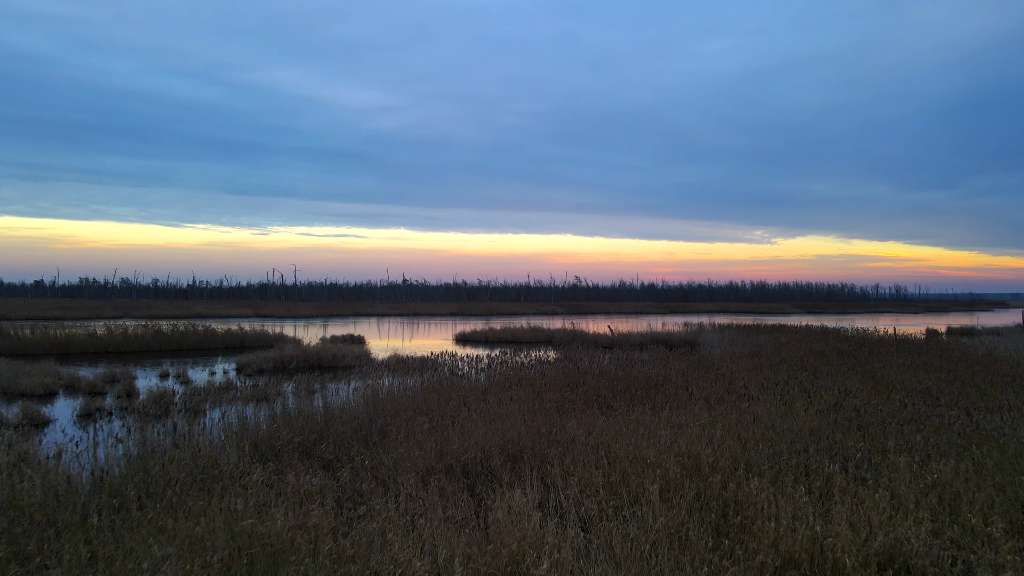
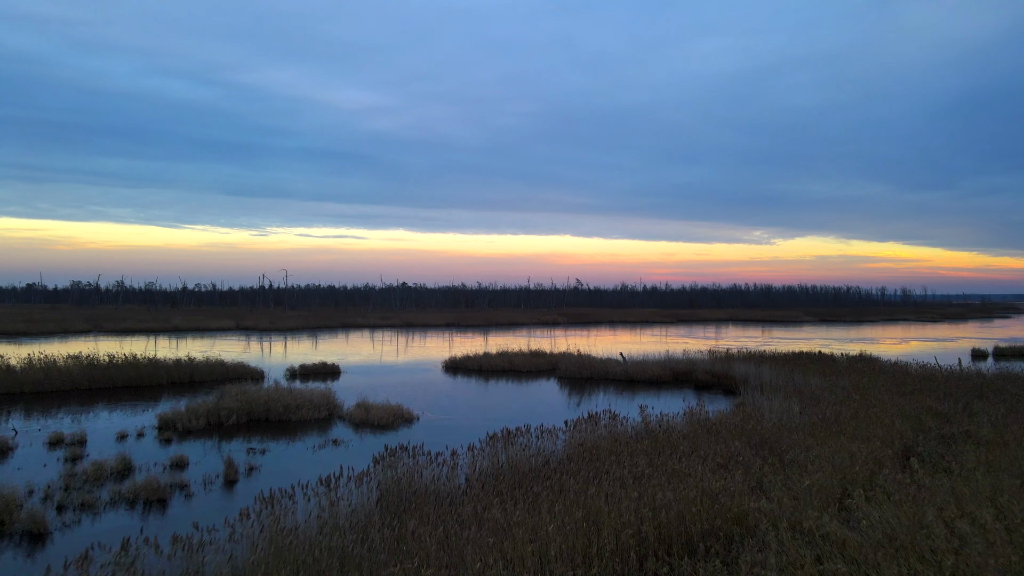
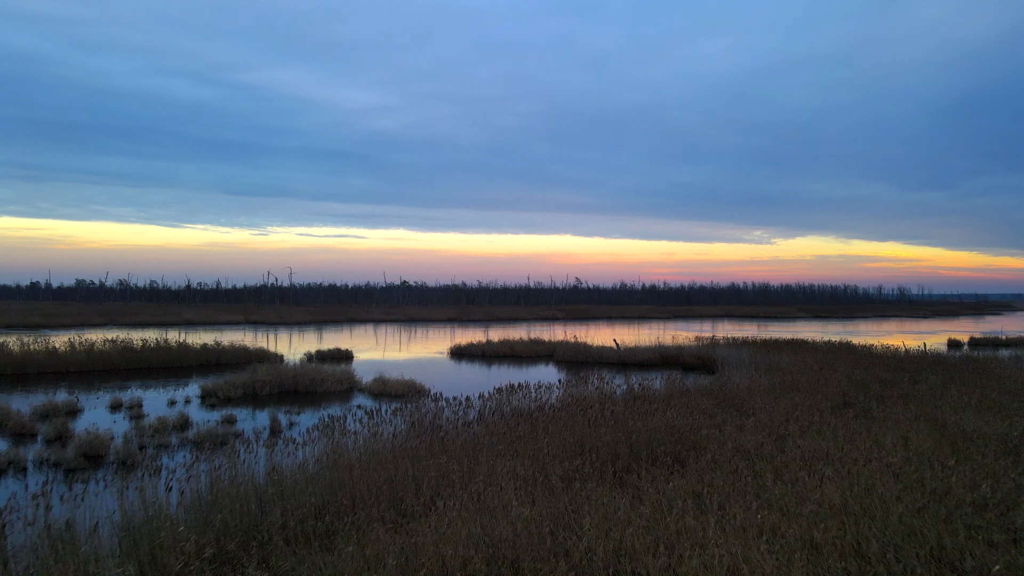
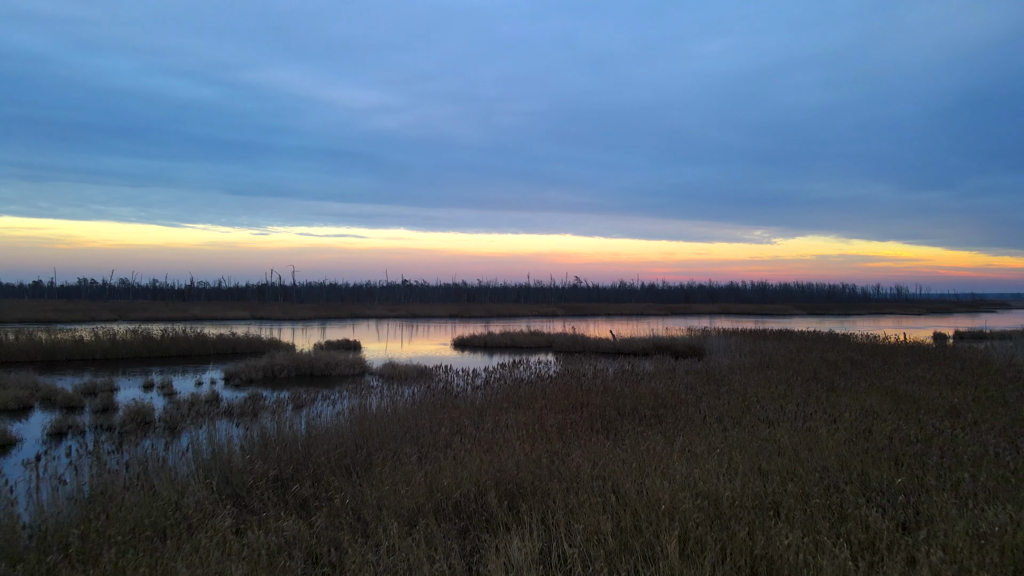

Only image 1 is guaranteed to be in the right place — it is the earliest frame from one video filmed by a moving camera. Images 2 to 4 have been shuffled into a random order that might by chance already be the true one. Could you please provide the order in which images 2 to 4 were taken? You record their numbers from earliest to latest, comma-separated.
4, 3, 2
